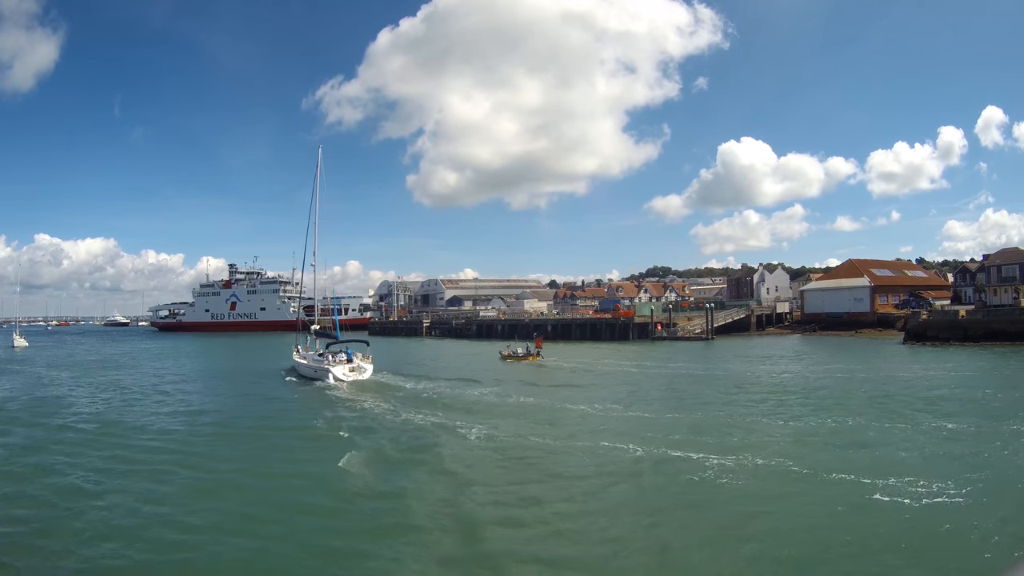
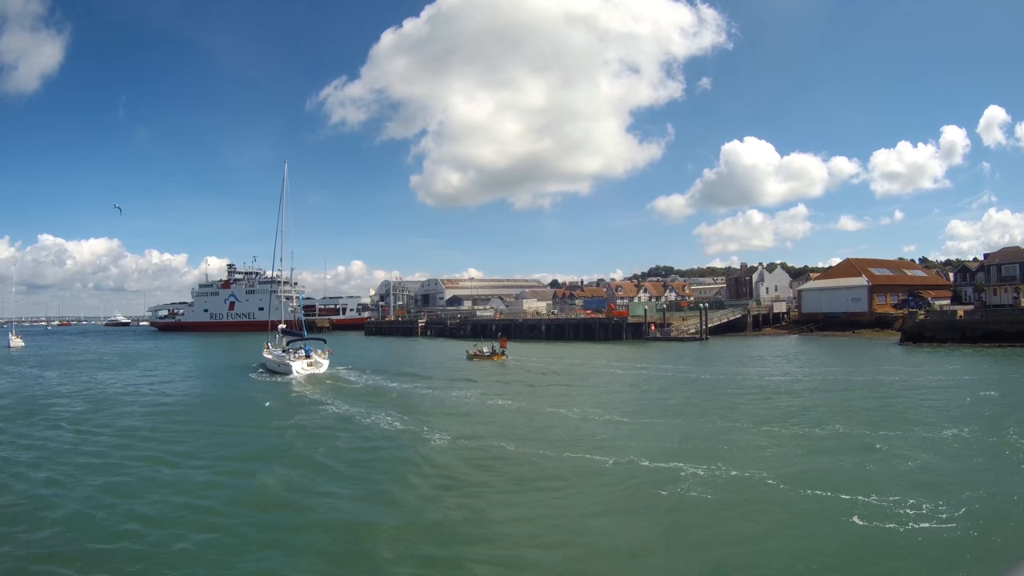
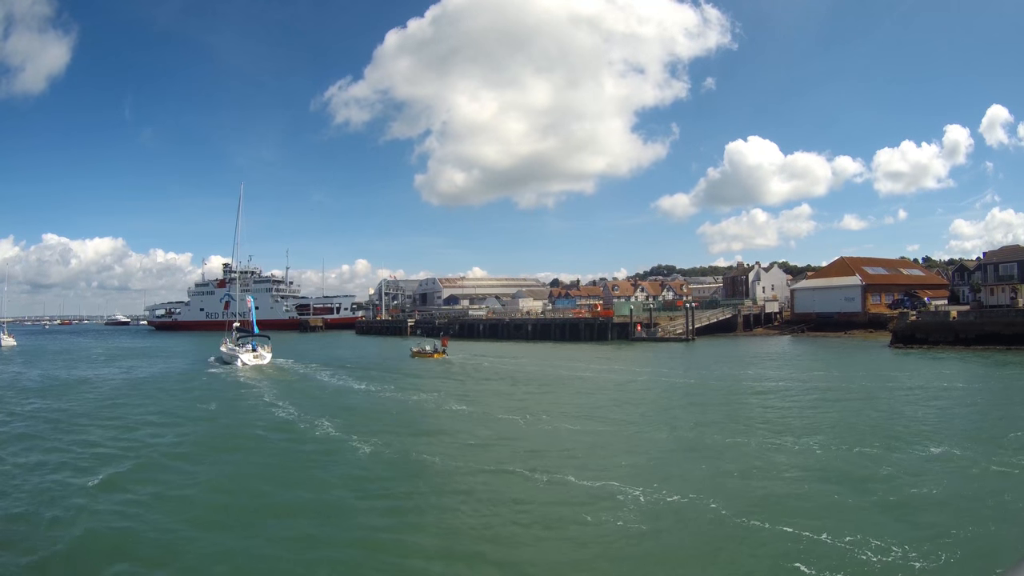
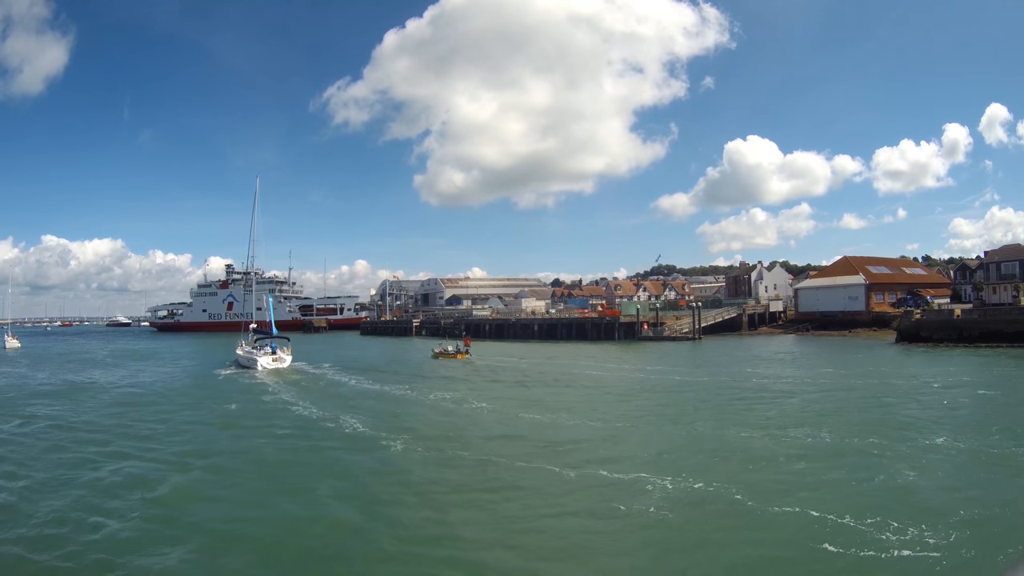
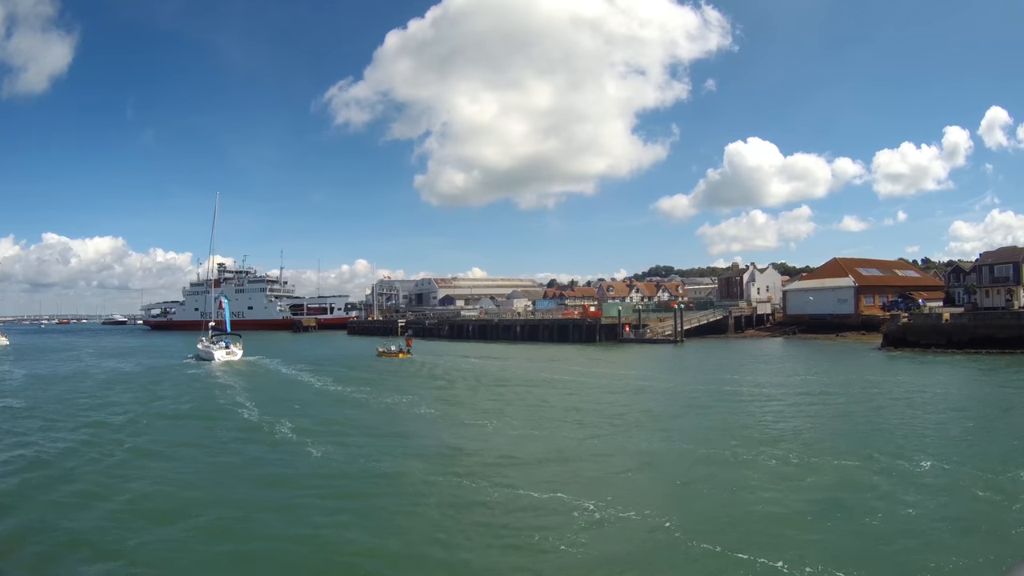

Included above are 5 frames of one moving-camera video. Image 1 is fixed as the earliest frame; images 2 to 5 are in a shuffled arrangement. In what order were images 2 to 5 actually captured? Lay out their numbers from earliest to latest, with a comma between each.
2, 4, 3, 5
